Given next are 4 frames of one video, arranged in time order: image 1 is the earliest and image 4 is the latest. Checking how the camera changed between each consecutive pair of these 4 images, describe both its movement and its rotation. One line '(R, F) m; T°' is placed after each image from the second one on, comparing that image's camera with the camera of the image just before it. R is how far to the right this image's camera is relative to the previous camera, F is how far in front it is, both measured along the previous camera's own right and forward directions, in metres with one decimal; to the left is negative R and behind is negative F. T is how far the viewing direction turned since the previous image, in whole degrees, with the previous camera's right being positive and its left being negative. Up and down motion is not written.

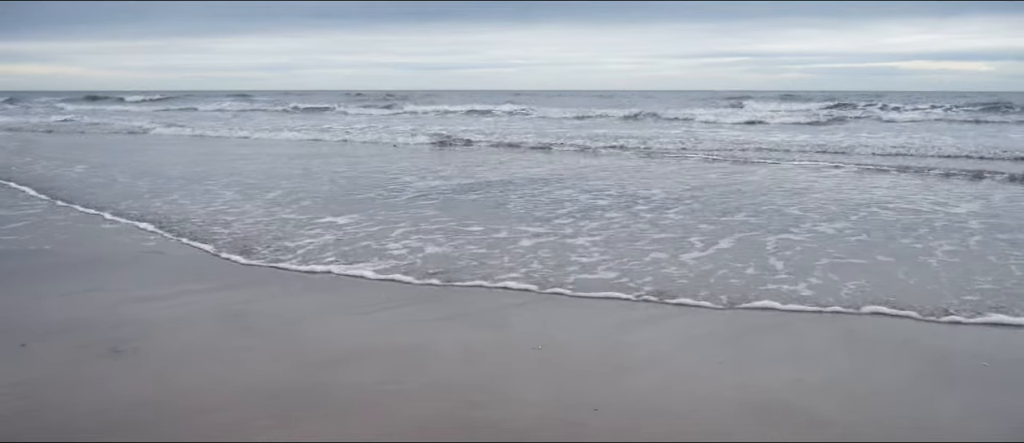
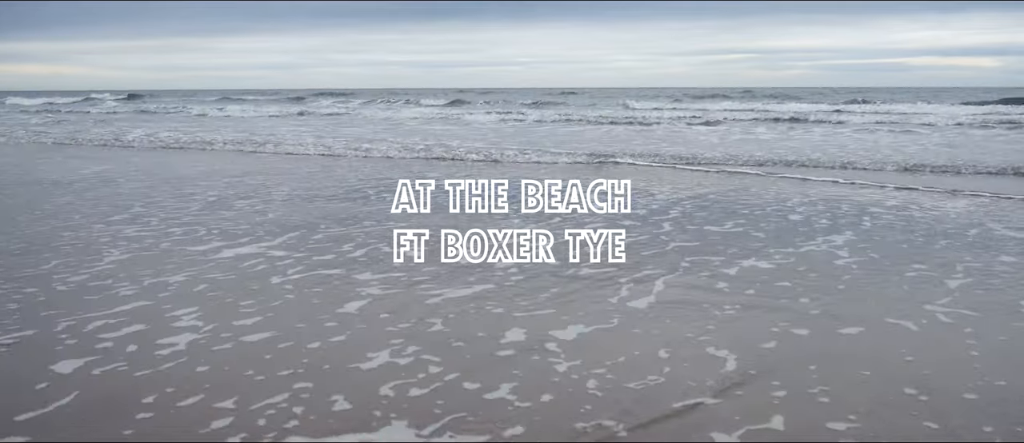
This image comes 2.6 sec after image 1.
(+0.3, +1.1) m; 0°
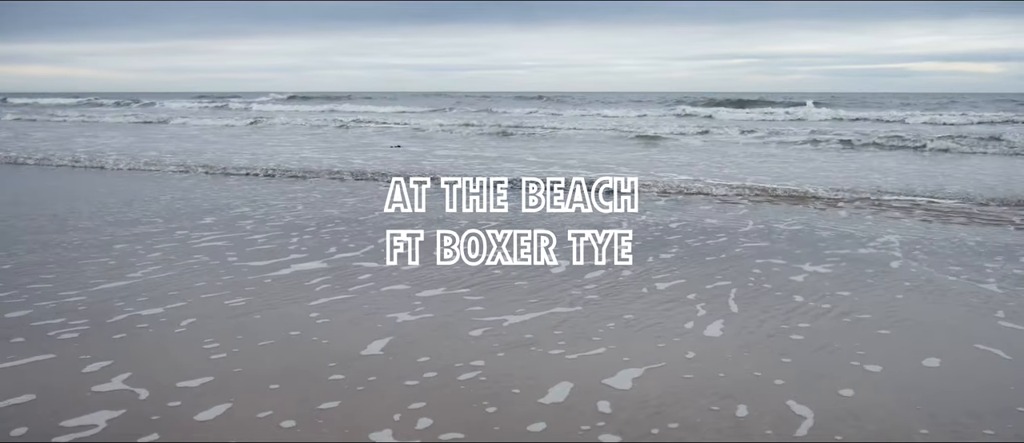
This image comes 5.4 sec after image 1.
(+0.1, +1.3) m; 0°
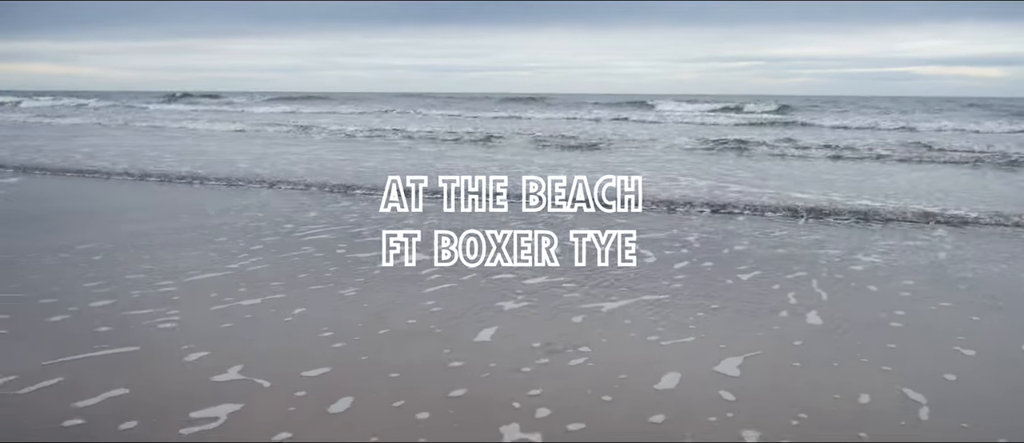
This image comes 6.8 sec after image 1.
(-0.3, +0.7) m; 0°
